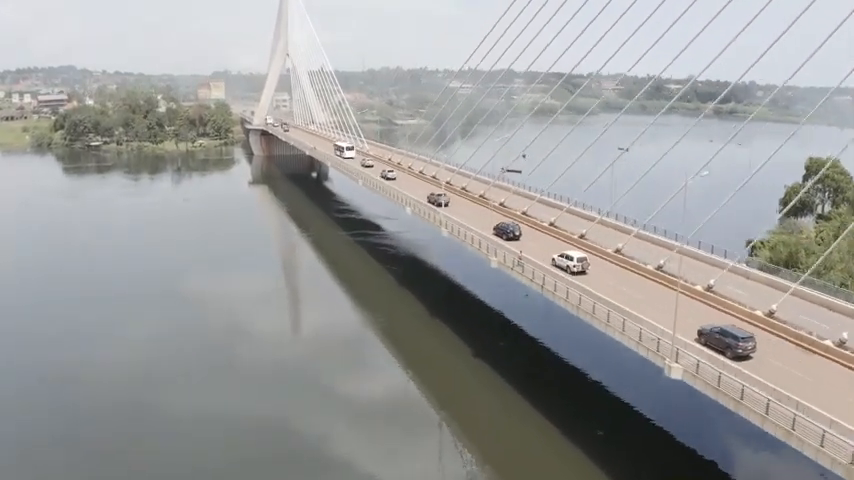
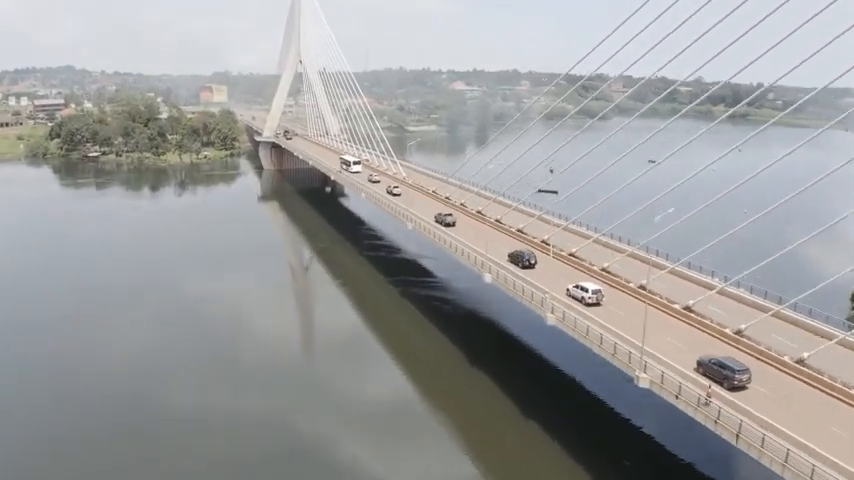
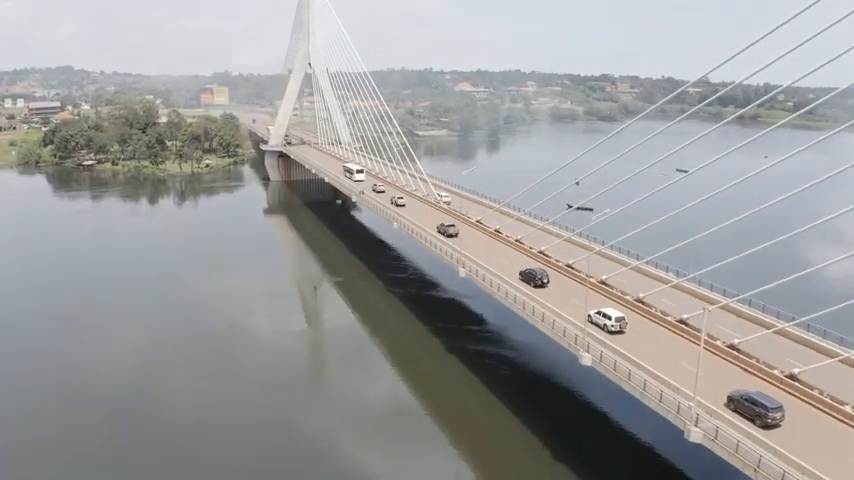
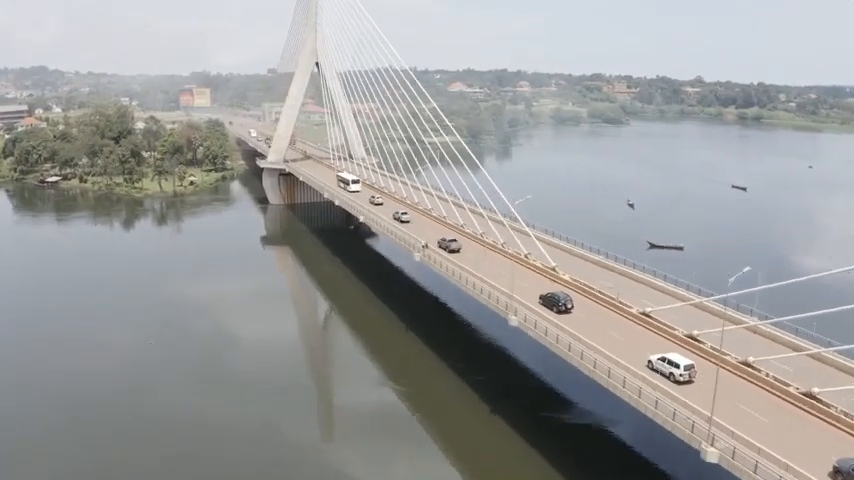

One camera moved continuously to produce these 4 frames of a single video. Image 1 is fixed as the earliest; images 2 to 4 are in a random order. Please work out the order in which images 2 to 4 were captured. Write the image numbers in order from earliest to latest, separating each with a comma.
2, 3, 4
